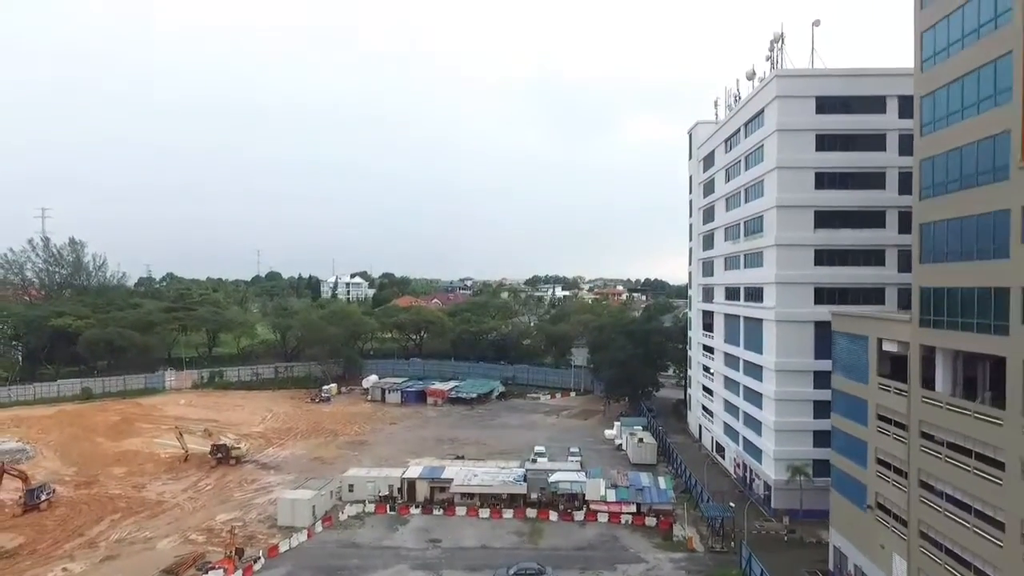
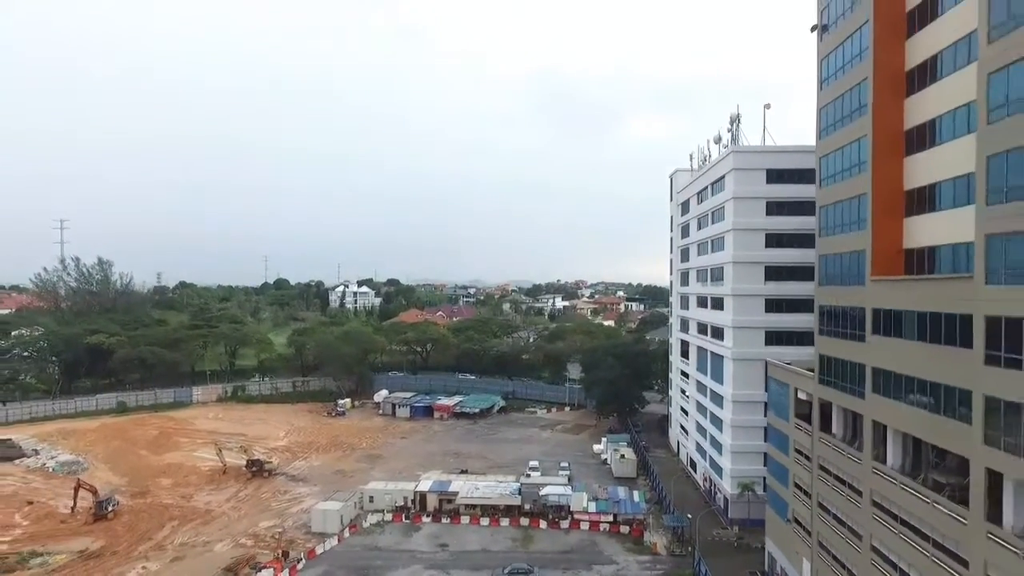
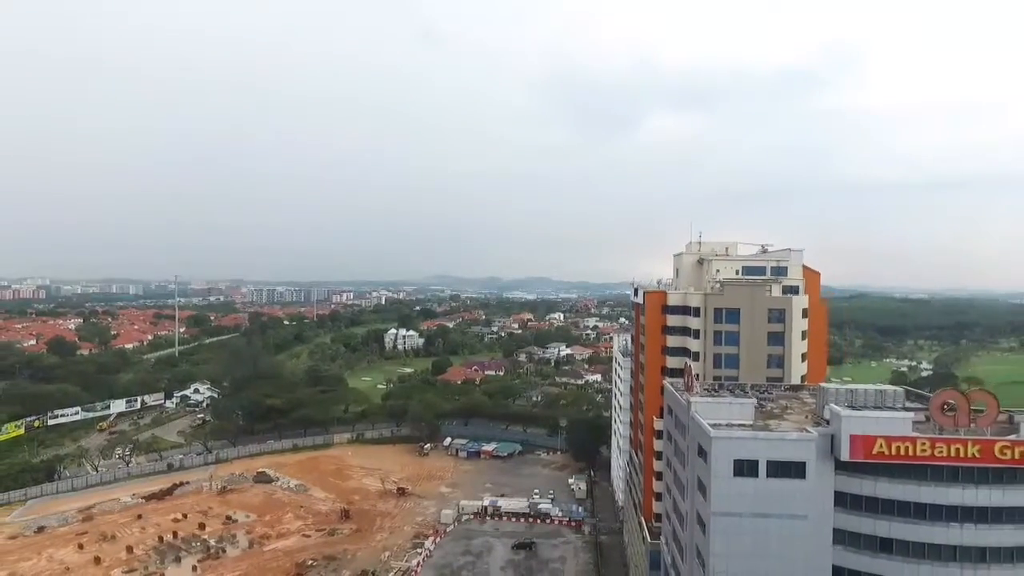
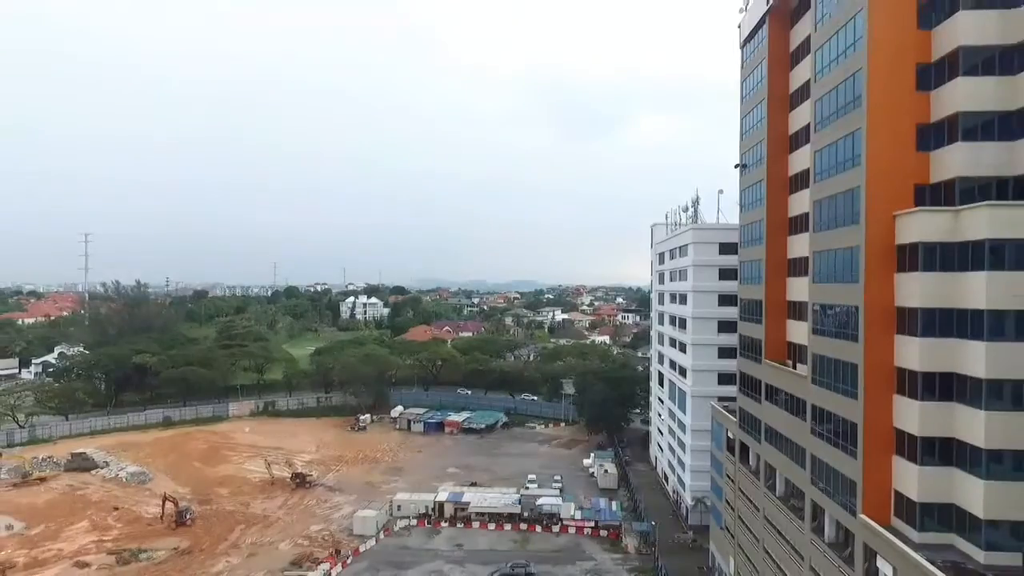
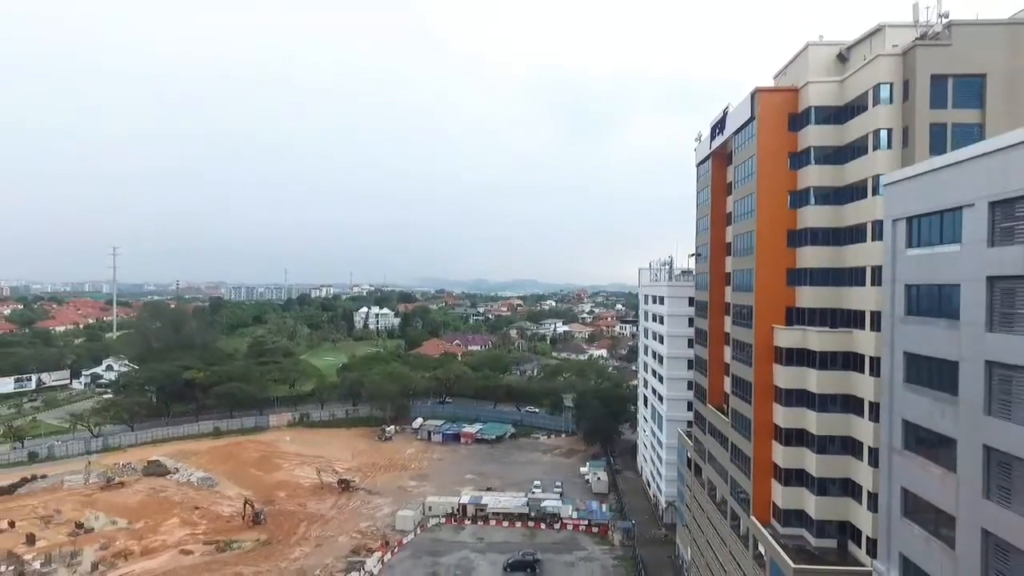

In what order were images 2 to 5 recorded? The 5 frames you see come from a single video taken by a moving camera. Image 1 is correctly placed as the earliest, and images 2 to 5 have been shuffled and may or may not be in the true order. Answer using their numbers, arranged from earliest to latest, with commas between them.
2, 4, 5, 3
